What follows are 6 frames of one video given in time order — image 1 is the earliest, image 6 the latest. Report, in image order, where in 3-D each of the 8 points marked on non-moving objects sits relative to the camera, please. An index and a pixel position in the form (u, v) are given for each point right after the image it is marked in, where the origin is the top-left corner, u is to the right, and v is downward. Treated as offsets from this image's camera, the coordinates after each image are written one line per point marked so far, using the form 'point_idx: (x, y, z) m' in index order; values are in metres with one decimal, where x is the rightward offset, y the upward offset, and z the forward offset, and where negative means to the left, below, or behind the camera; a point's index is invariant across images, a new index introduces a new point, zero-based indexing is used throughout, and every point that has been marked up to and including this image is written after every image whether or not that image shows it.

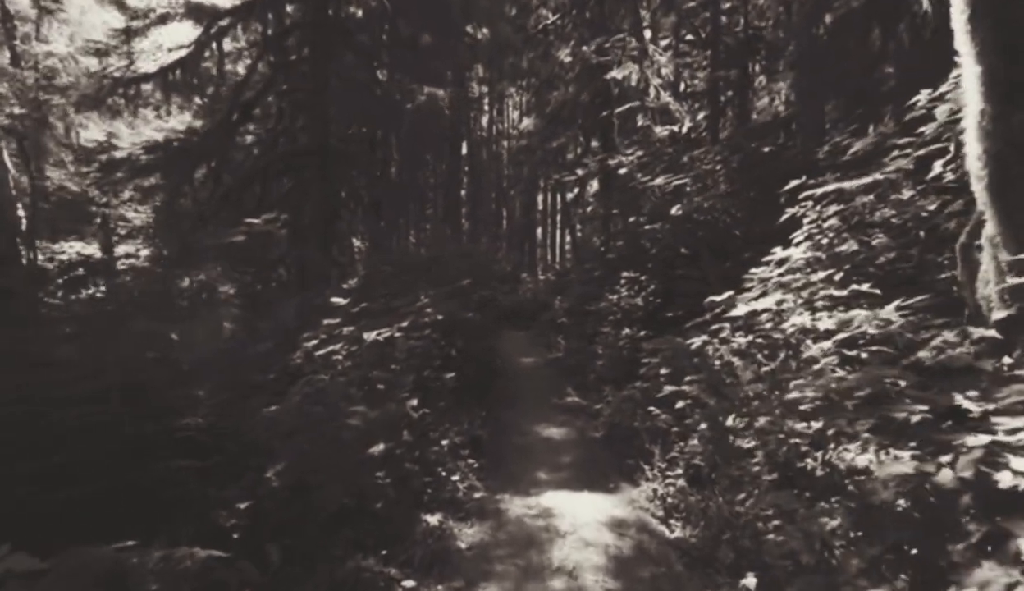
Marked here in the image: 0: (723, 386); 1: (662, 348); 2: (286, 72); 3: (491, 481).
0: (+2.1, -0.9, +7.3) m
1: (+2.3, -0.8, +11.0) m
2: (-4.8, +4.7, +15.2) m
3: (-0.3, -2.4, +9.4) m
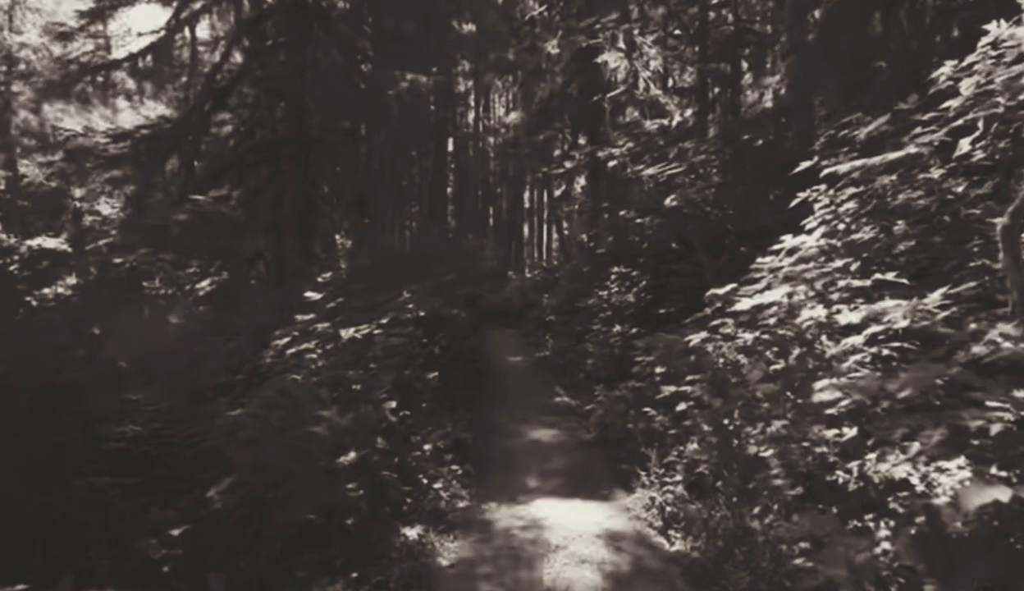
0: (+2.0, -0.8, +6.8) m
1: (+2.1, -0.8, +10.4) m
2: (-5.1, +4.7, +14.5) m
3: (-0.4, -2.4, +8.8) m
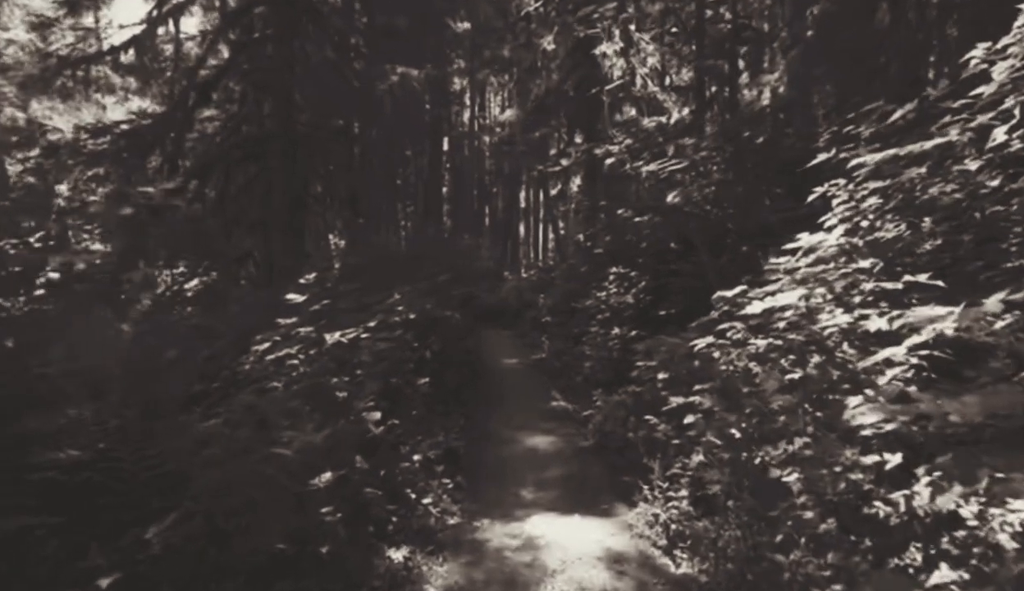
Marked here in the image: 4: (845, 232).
0: (+2.0, -0.9, +6.3) m
1: (+2.0, -0.8, +10.0) m
2: (-5.2, +4.7, +13.9) m
3: (-0.5, -2.4, +8.3) m
4: (+2.6, +0.5, +5.5) m
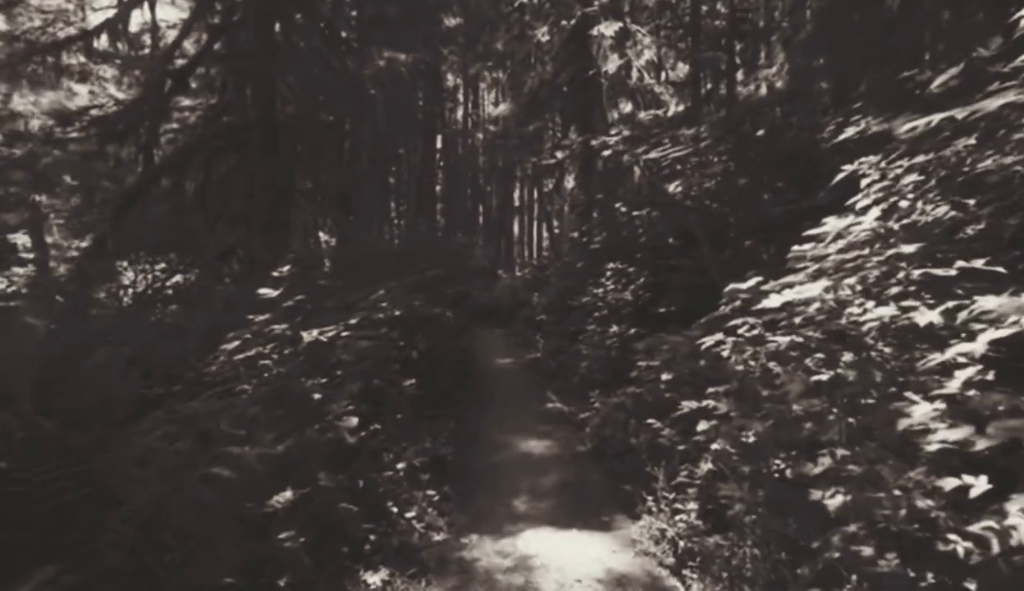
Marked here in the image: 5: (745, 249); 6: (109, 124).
0: (+1.9, -0.8, +5.6) m
1: (+1.9, -0.7, +9.3) m
2: (-5.3, +4.8, +13.2) m
3: (-0.6, -2.3, +7.6) m
4: (+2.5, +0.5, +4.9) m
5: (+3.6, +0.7, +11.1) m
6: (-7.1, +3.0, +12.8) m
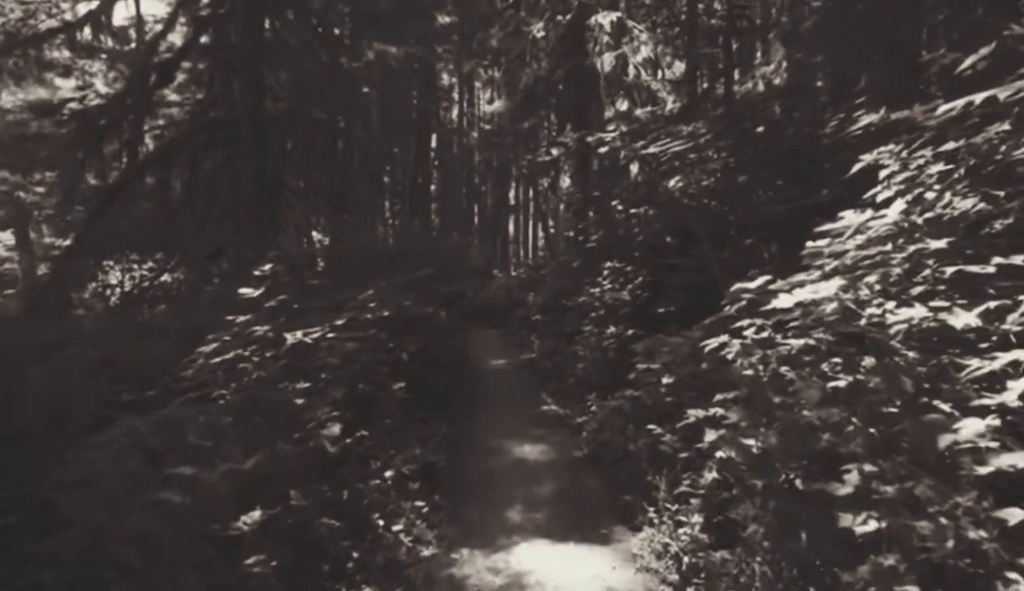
0: (+1.8, -0.8, +5.3) m
1: (+1.8, -0.7, +8.9) m
2: (-5.4, +4.8, +12.8) m
3: (-0.6, -2.3, +7.3) m
4: (+2.4, +0.5, +4.5) m
5: (+3.5, +0.7, +10.7) m
6: (-7.2, +3.0, +12.4) m
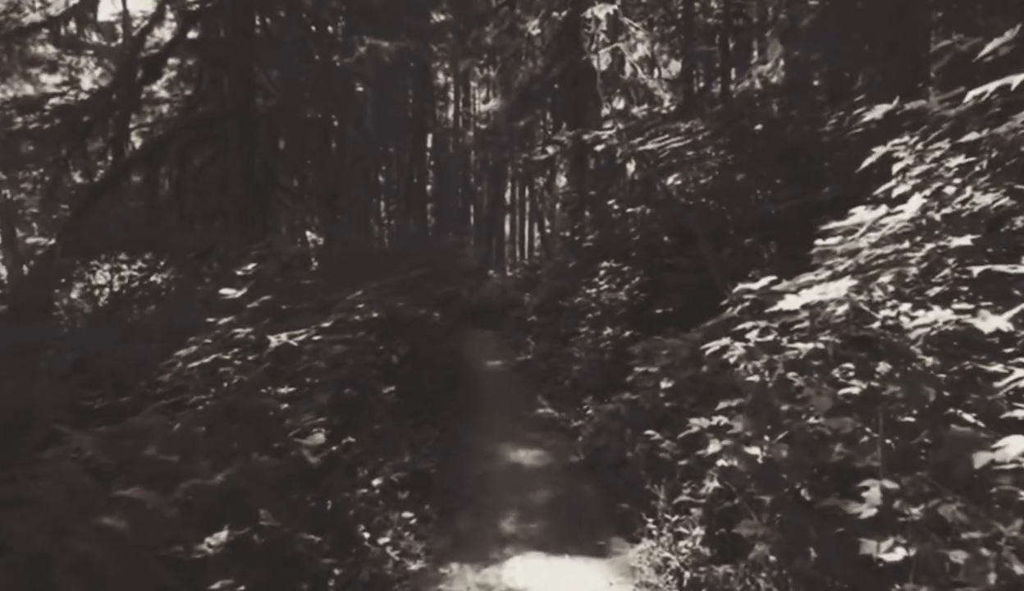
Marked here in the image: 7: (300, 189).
0: (+1.8, -0.8, +5.0) m
1: (+1.8, -0.7, +8.6) m
2: (-5.5, +4.8, +12.5) m
3: (-0.7, -2.3, +7.0) m
4: (+2.4, +0.5, +4.2) m
5: (+3.4, +0.7, +10.4) m
6: (-7.3, +3.0, +12.0) m
7: (-4.0, +2.0, +13.5) m
